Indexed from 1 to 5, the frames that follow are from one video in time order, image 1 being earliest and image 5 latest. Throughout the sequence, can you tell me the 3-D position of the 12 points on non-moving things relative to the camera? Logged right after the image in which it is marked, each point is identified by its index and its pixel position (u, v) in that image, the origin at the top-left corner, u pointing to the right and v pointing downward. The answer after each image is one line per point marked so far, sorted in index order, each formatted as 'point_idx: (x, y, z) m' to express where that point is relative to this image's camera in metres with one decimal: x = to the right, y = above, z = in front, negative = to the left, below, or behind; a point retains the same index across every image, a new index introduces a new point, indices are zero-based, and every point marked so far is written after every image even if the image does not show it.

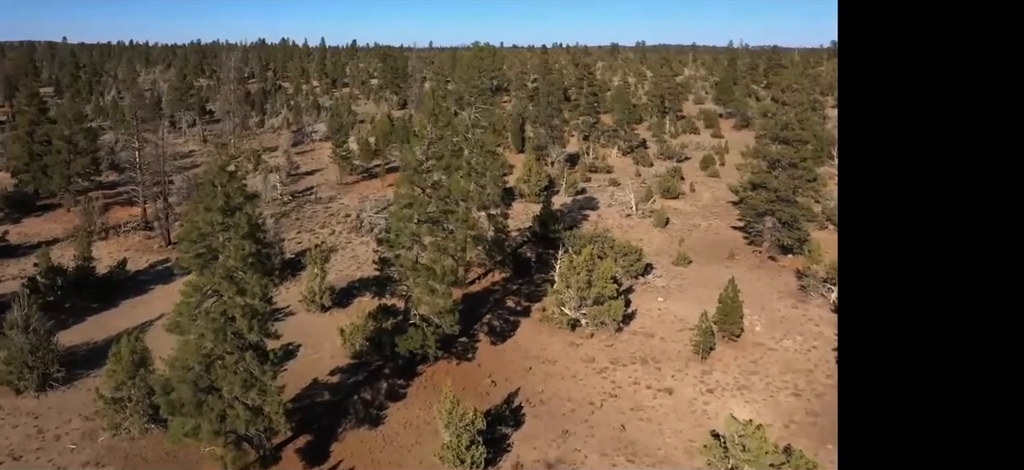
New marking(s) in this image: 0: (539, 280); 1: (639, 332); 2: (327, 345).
0: (+0.8, -1.3, +19.5) m
1: (+3.0, -2.3, +16.1) m
2: (-4.2, -2.5, +15.4) m
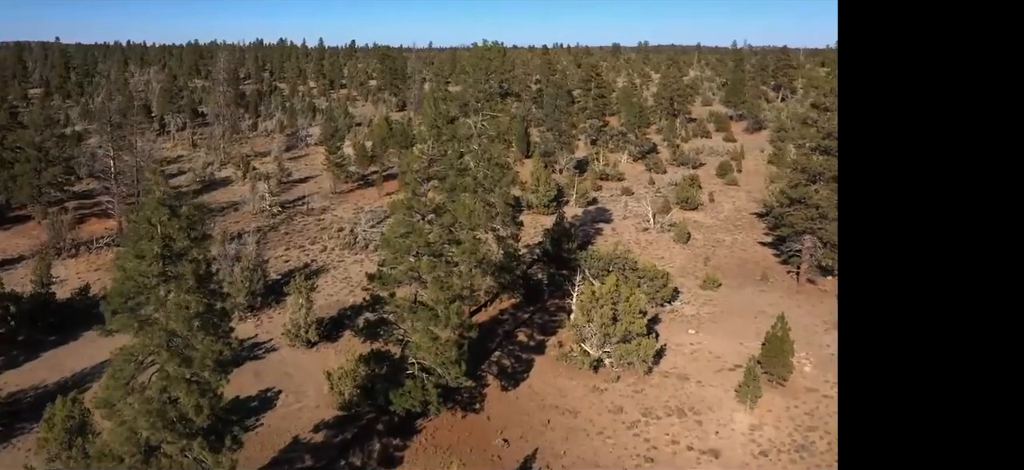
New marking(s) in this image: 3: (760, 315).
0: (+1.0, -1.8, +17.4) m
1: (+3.3, -2.8, +14.0) m
2: (-3.9, -3.0, +13.3) m
3: (+6.2, -2.0, +17.0) m
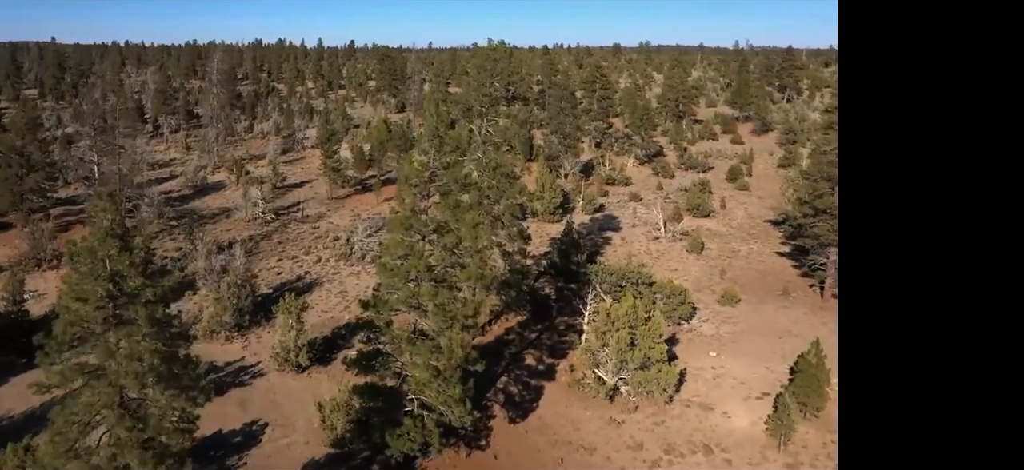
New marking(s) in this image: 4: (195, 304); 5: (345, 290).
0: (+1.2, -2.2, +16.2) m
1: (+3.4, -3.2, +12.8) m
2: (-3.8, -3.4, +12.1) m
3: (+6.3, -2.3, +15.8) m
4: (-8.2, -1.8, +17.6) m
5: (-4.6, -1.5, +18.8) m
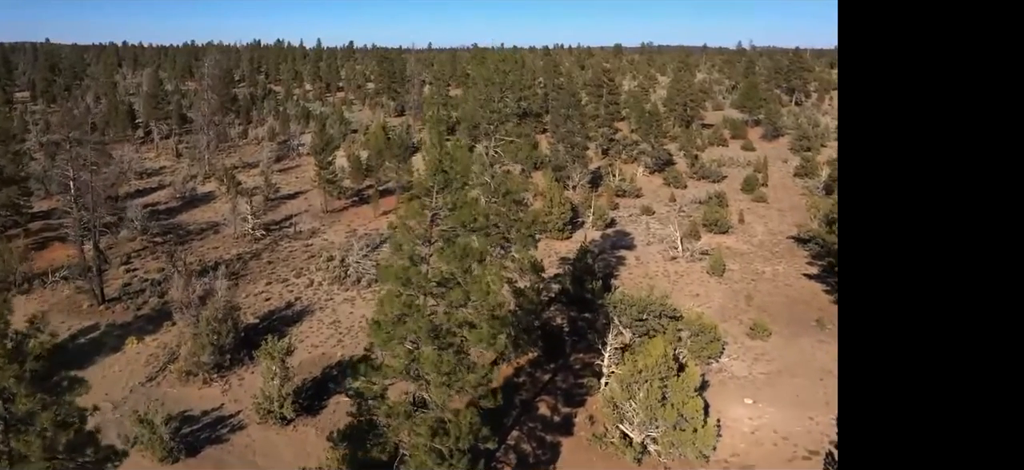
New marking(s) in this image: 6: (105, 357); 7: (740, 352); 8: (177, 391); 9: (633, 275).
0: (+1.4, -2.8, +14.7) m
1: (+3.6, -3.8, +11.2) m
2: (-3.5, -4.0, +10.5) m
3: (+6.5, -3.0, +14.3) m
4: (-7.9, -2.4, +16.0) m
5: (-4.4, -2.1, +17.2) m
6: (-9.2, -2.8, +15.5) m
7: (+5.1, -2.6, +15.3) m
8: (-6.8, -3.2, +13.8) m
9: (+3.5, -1.2, +19.8) m
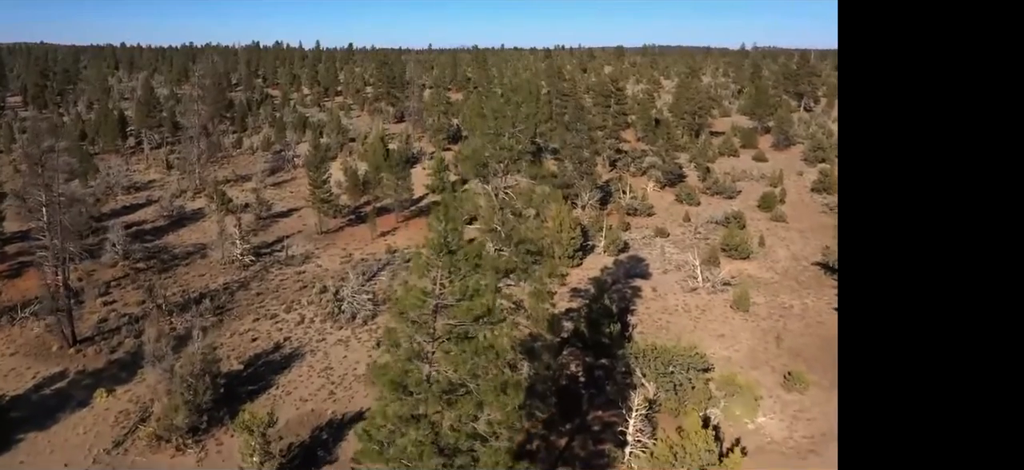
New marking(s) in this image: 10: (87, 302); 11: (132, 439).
0: (+1.6, -3.7, +13.1) m
1: (+3.9, -4.7, +9.7) m
2: (-3.3, -4.9, +9.0) m
3: (+6.8, -3.8, +12.7) m
4: (-7.7, -3.3, +14.5) m
5: (-4.2, -3.0, +15.6) m
6: (-9.0, -3.6, +13.9) m
7: (+5.3, -3.5, +13.7) m
8: (-6.5, -4.0, +12.2) m
9: (+3.7, -2.0, +18.3) m
10: (-12.1, -1.9, +19.4) m
11: (-7.1, -3.8, +12.8) m
